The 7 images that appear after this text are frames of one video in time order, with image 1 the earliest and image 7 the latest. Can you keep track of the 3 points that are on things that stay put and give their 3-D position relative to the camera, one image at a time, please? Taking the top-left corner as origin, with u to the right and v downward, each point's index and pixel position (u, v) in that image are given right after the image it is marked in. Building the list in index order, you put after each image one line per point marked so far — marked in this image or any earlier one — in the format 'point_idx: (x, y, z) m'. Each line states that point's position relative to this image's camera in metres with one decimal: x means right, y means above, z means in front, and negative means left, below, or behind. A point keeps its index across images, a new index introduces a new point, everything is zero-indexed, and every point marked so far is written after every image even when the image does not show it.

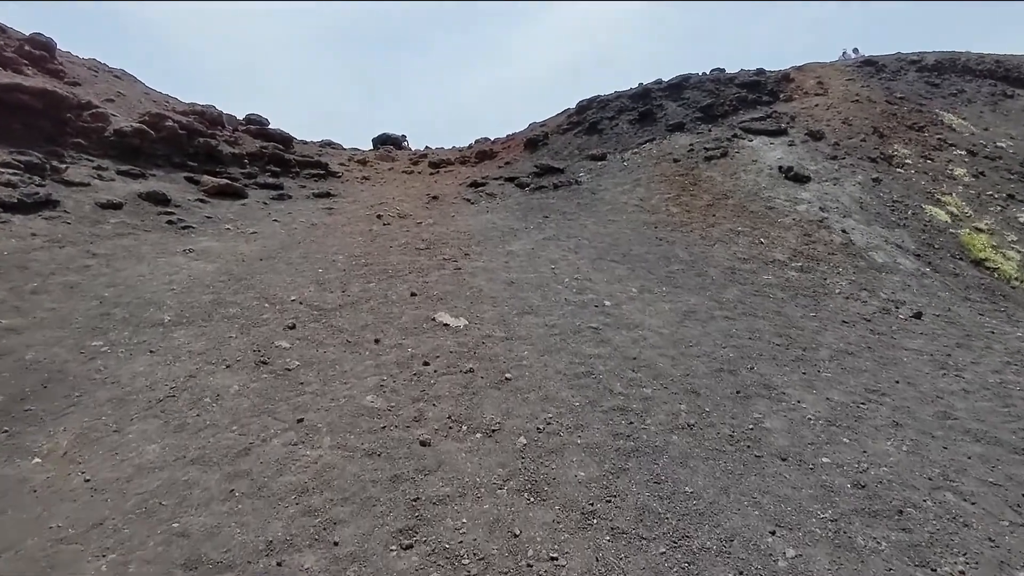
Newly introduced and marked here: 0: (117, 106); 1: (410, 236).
0: (-9.9, +4.6, +16.3) m
1: (-2.0, +1.0, +12.8) m
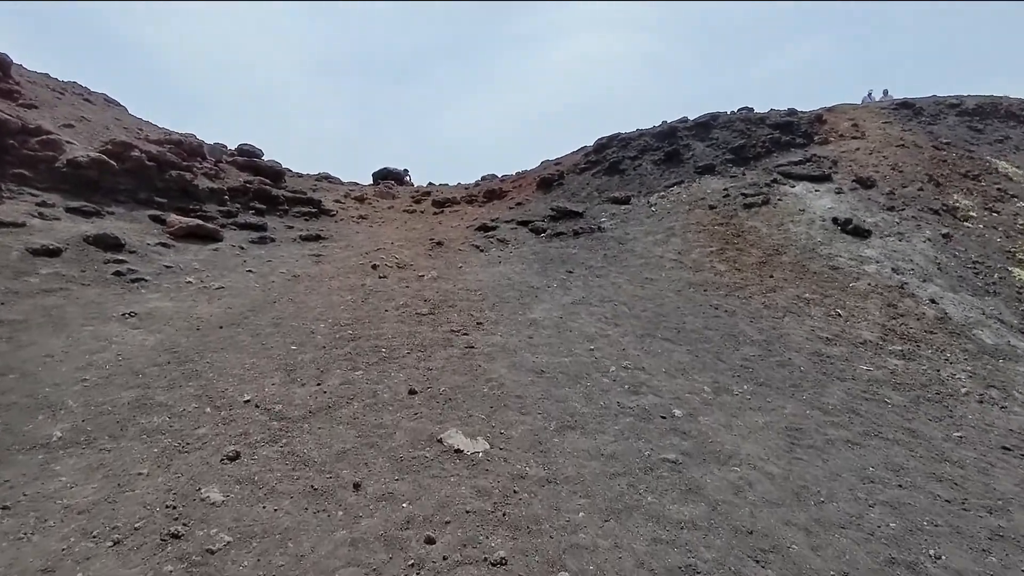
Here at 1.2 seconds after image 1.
0: (-9.5, +3.4, +14.3) m
1: (-1.7, -0.1, +10.7) m
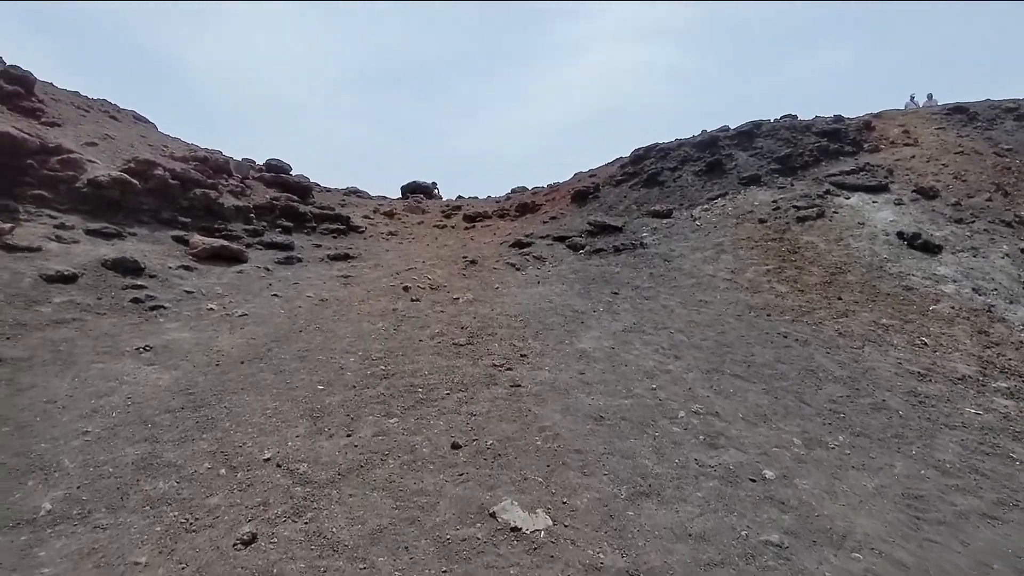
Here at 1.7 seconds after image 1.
0: (-8.7, +2.9, +13.9) m
1: (-1.0, -0.5, +9.9) m
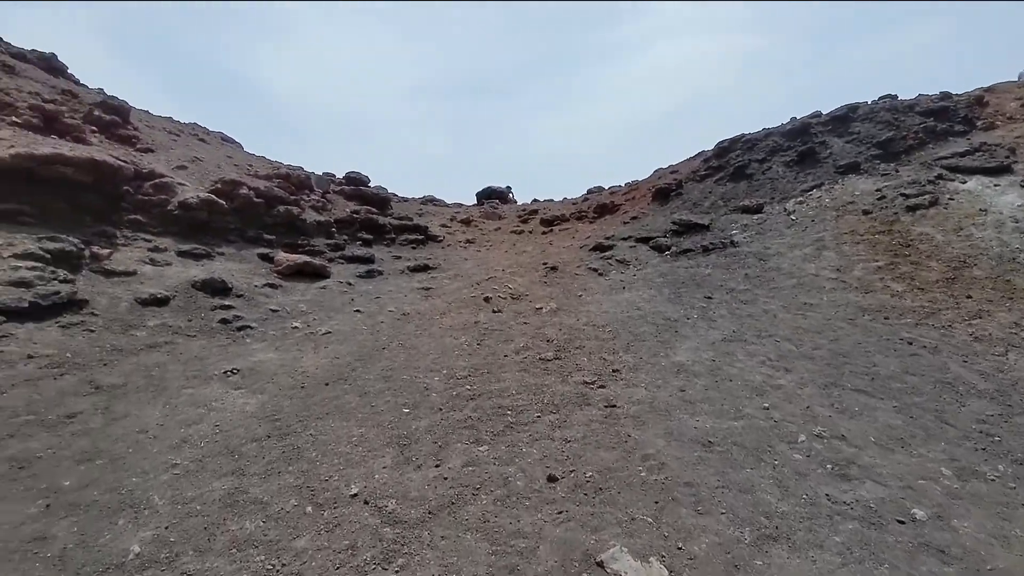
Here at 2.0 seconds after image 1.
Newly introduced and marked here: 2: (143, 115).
0: (-7.0, +2.5, +14.4) m
1: (+0.2, -0.7, +9.5) m
2: (-9.7, +4.6, +17.3) m
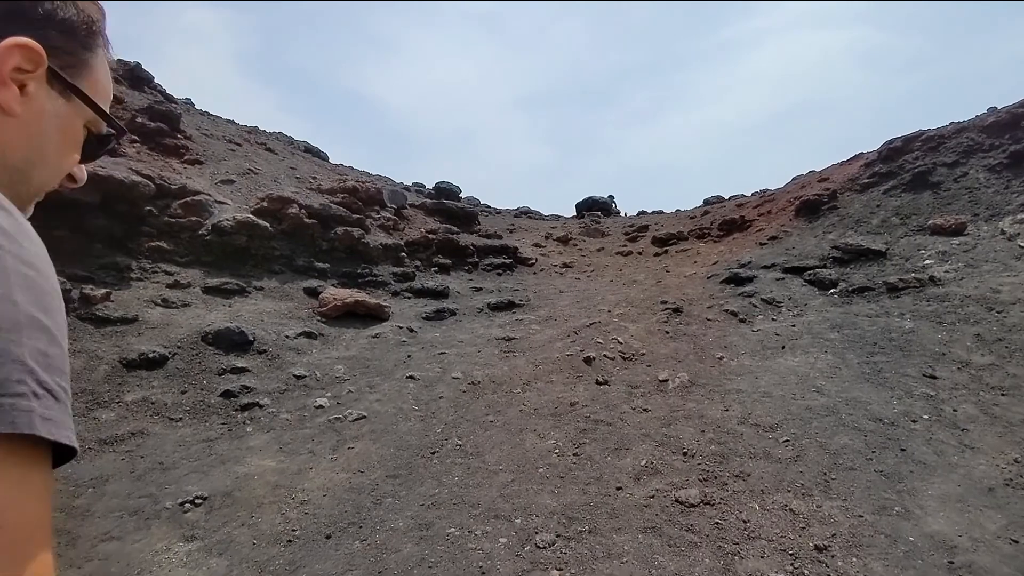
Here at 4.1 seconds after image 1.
0: (-5.1, +1.9, +12.1) m
1: (+1.3, -1.4, +6.2) m
2: (-7.2, +3.9, +15.5) m
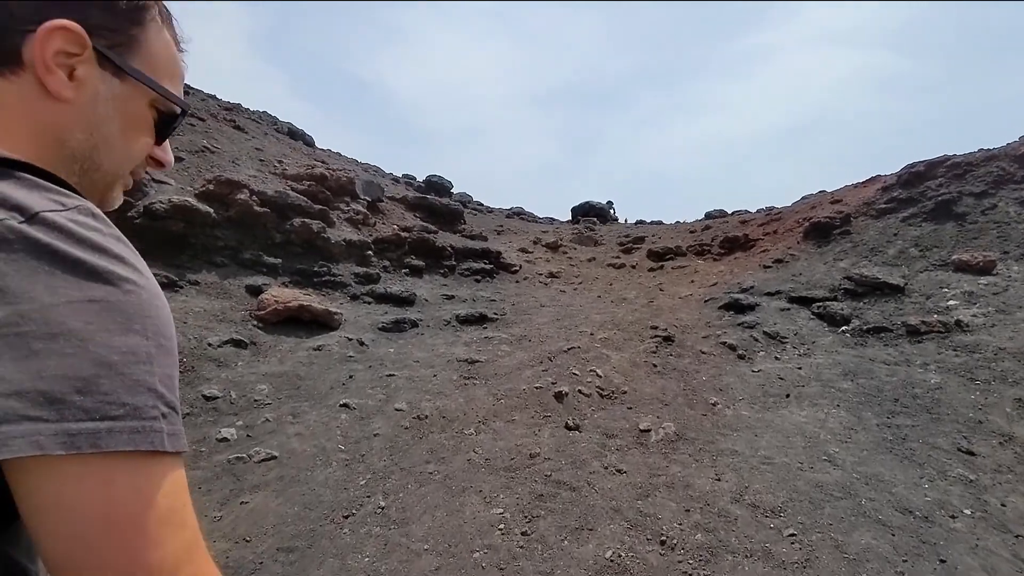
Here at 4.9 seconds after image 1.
0: (-5.4, +2.0, +10.8) m
1: (+0.8, -1.7, +4.9) m
2: (-7.4, +4.2, +14.1) m
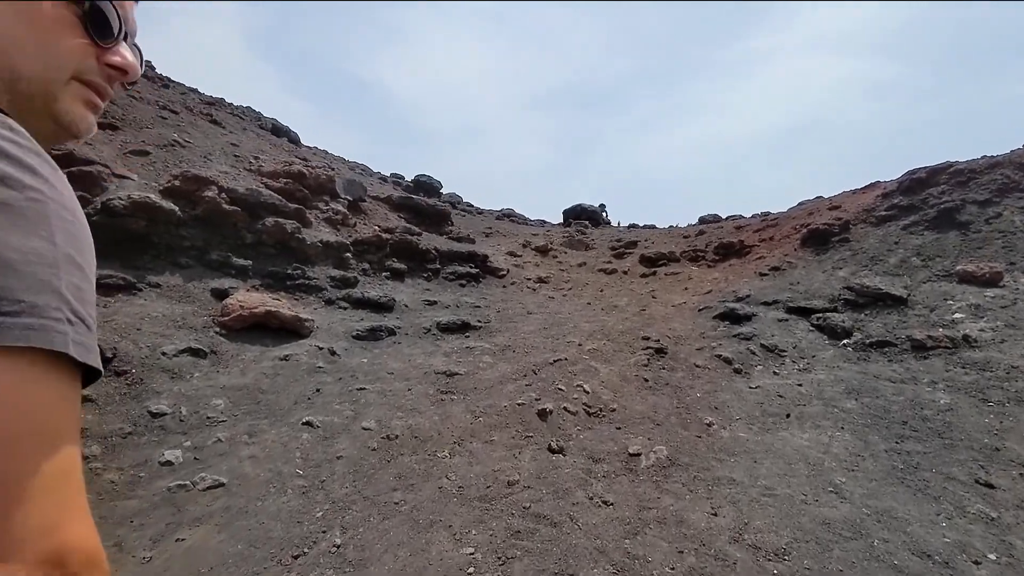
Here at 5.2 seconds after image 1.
0: (-5.6, +2.0, +10.2) m
1: (+0.6, -1.8, +4.4) m
2: (-7.6, +4.2, +13.5) m
